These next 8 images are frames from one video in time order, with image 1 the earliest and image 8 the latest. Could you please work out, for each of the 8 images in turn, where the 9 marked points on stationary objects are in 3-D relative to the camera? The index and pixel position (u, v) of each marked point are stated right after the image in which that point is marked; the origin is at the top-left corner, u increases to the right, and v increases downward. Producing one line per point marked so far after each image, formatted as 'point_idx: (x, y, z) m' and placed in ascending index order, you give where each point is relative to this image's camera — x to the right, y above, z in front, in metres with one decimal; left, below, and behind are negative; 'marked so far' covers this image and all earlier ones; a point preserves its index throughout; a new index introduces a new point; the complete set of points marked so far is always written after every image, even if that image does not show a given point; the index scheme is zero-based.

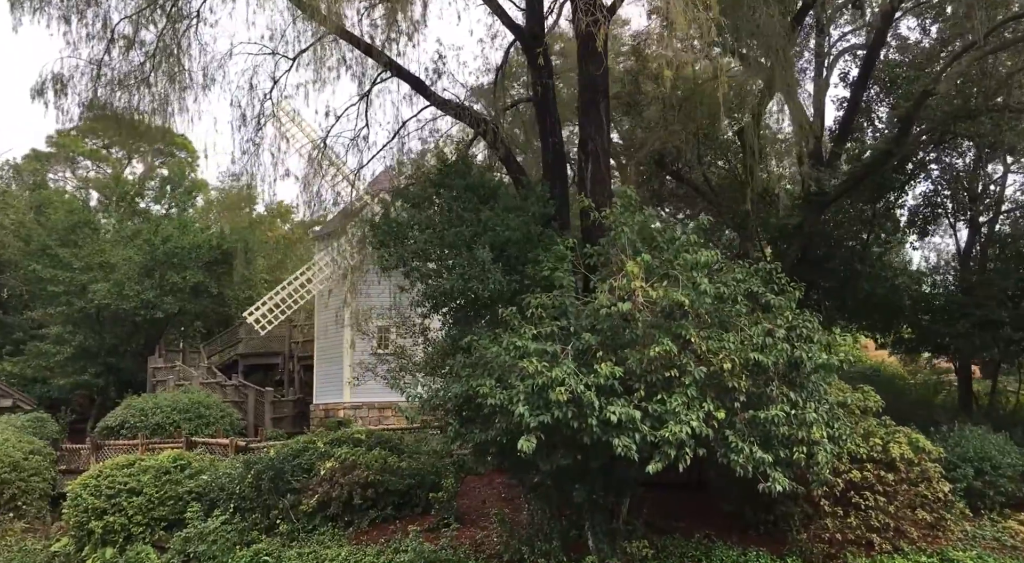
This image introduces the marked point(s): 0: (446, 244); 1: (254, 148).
0: (-0.7, +0.4, +8.0) m
1: (-3.2, +1.7, +9.8) m
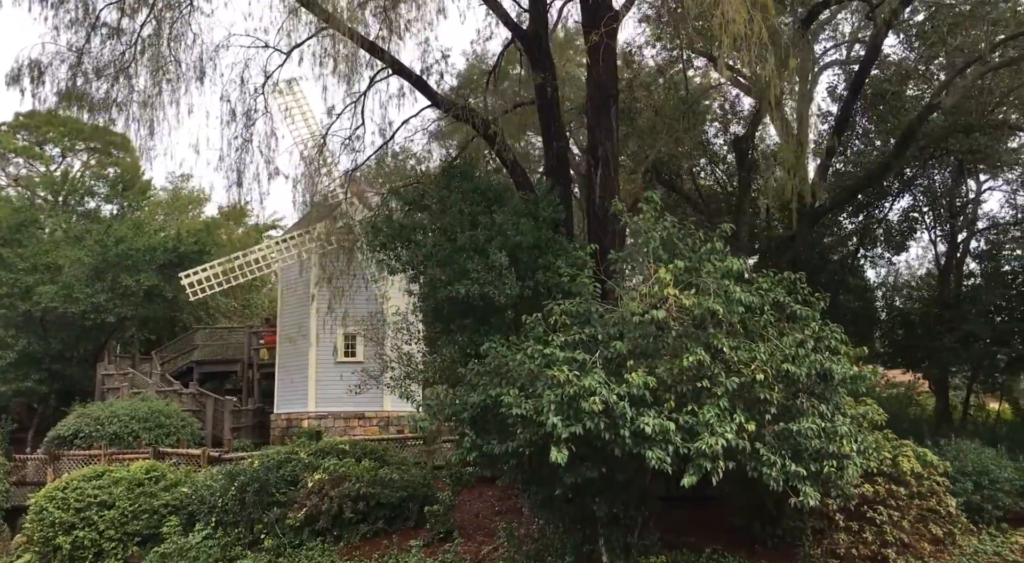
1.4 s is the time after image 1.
0: (-0.5, +0.3, +7.7) m
1: (-3.2, +1.6, +9.4) m
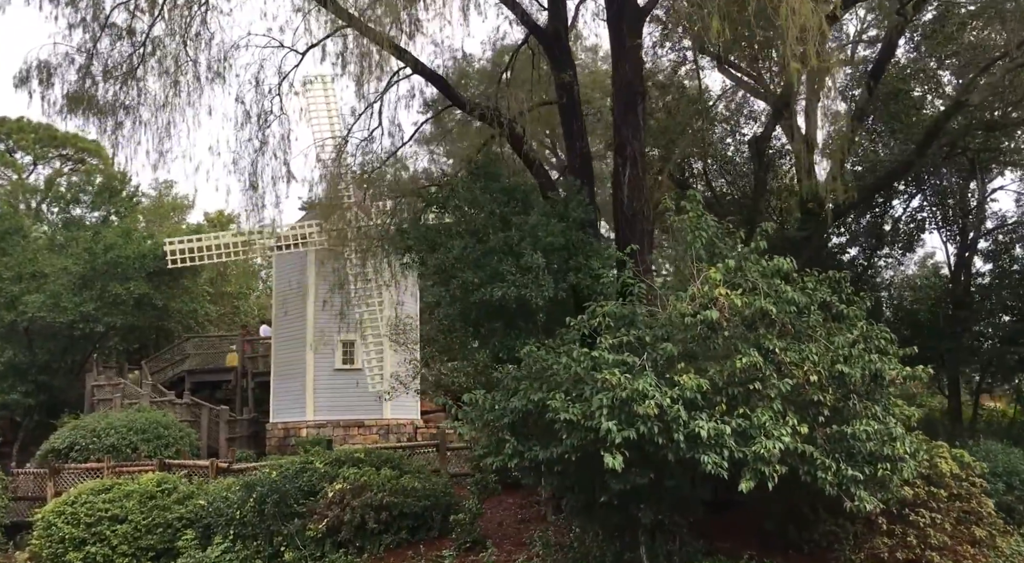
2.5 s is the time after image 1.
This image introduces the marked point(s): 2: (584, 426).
0: (-0.2, +0.3, +7.6) m
1: (-2.9, +1.6, +9.1) m
2: (+0.5, -1.1, +5.9) m
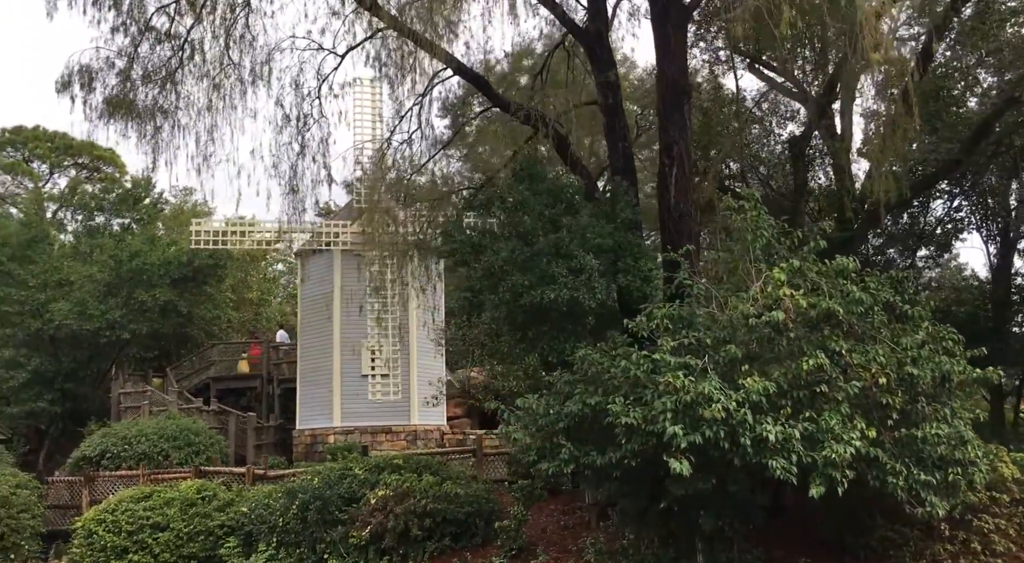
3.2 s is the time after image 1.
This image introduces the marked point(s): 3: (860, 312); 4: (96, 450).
0: (+0.2, +0.3, +7.4) m
1: (-2.4, +1.5, +9.1) m
2: (+1.0, -1.1, +5.8) m
3: (+2.6, -0.2, +6.0) m
4: (-7.6, -3.1, +14.4) m
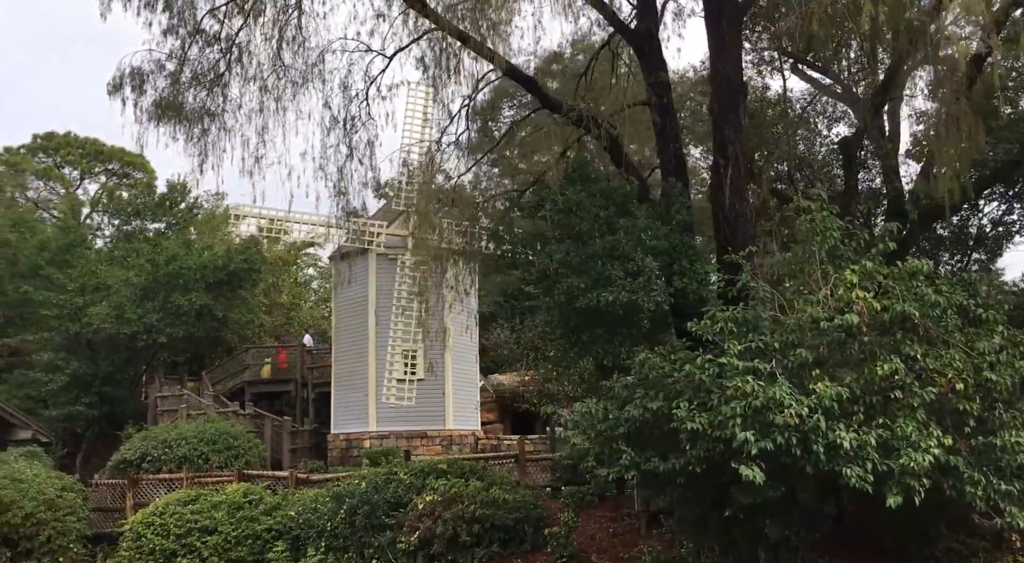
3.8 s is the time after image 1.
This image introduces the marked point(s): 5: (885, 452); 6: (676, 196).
0: (+0.7, +0.2, +7.3) m
1: (-1.9, +1.5, +9.0) m
2: (+1.4, -1.1, +5.6) m
3: (+3.1, -0.3, +5.8) m
4: (-6.9, -3.1, +14.5) m
5: (+2.6, -1.2, +5.5) m
6: (+1.6, +0.9, +7.9) m
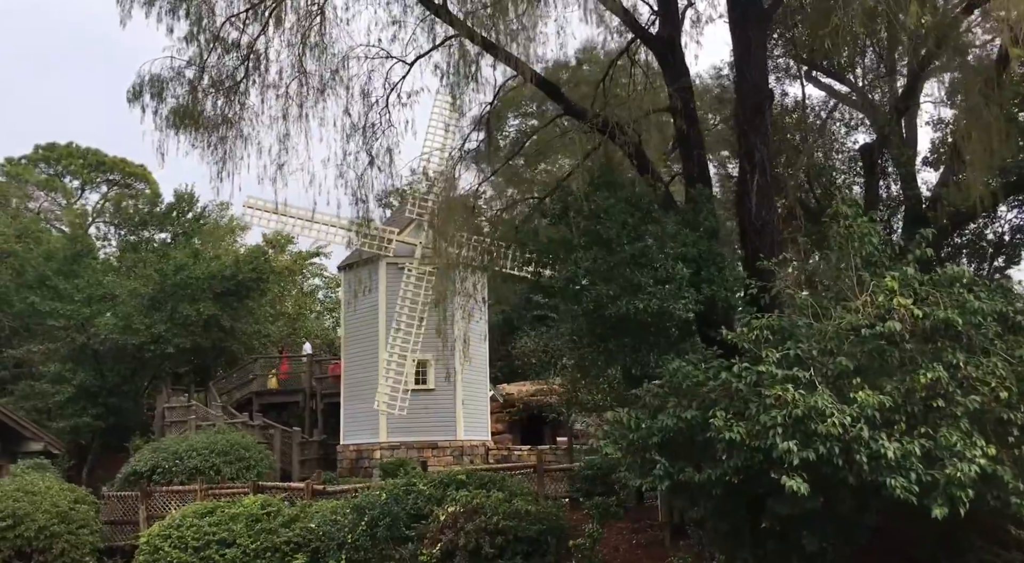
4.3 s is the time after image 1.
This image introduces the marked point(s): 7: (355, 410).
0: (+1.0, +0.2, +7.2) m
1: (-1.6, +1.4, +8.9) m
2: (+1.7, -1.1, +5.5) m
3: (+3.3, -0.3, +5.7) m
4: (-6.6, -3.3, +14.4) m
5: (+2.8, -1.2, +5.4) m
6: (+1.9, +0.8, +7.8) m
7: (-3.6, -2.9, +18.1) m
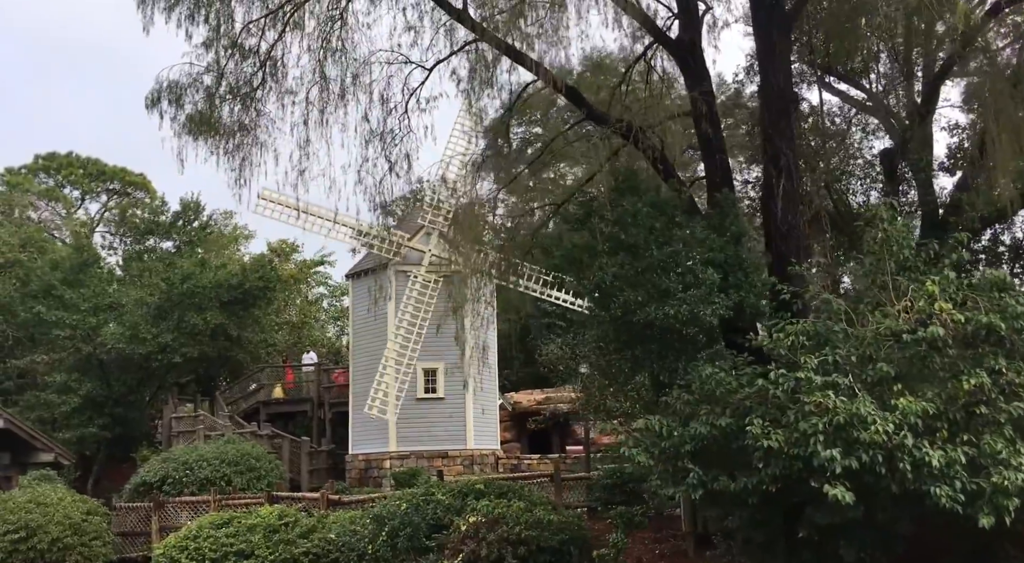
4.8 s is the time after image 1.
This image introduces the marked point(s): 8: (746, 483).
0: (+1.2, +0.1, +7.1) m
1: (-1.4, +1.3, +8.9) m
2: (+1.9, -1.2, +5.4) m
3: (+3.6, -0.3, +5.6) m
4: (-6.4, -3.5, +14.2) m
5: (+3.1, -1.2, +5.3) m
6: (+2.1, +0.7, +7.7) m
7: (-3.3, -3.1, +17.9) m
8: (+1.7, -1.5, +5.8) m
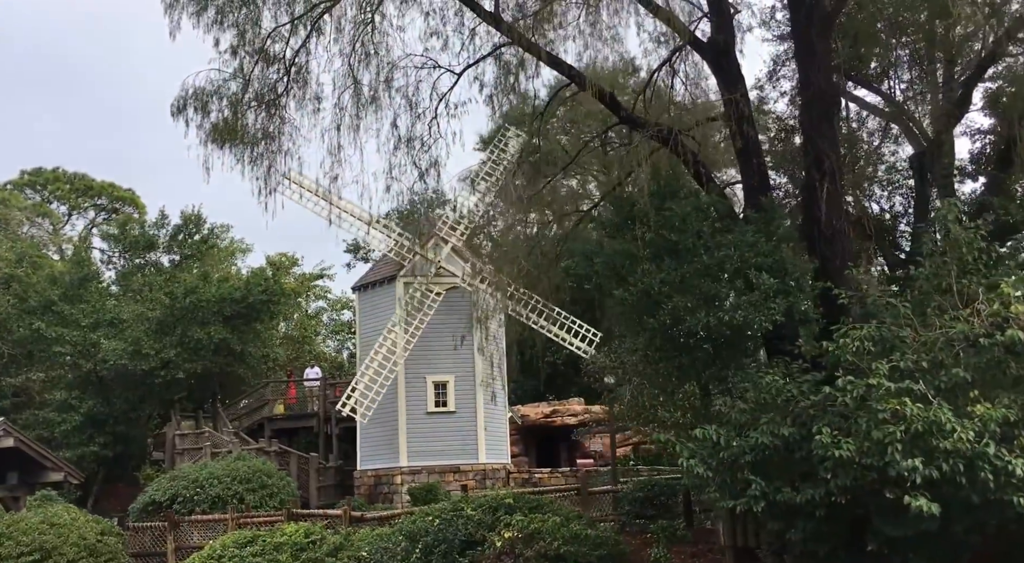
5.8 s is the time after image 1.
0: (+1.6, +0.1, +6.9) m
1: (-1.1, +1.2, +8.7) m
2: (+2.3, -1.2, +5.2) m
3: (+4.0, -0.3, +5.4) m
4: (-6.0, -3.7, +13.9) m
5: (+3.5, -1.3, +5.1) m
6: (+2.5, +0.7, +7.6) m
7: (-3.0, -3.4, +17.6) m
8: (+2.1, -1.5, +5.6) m
